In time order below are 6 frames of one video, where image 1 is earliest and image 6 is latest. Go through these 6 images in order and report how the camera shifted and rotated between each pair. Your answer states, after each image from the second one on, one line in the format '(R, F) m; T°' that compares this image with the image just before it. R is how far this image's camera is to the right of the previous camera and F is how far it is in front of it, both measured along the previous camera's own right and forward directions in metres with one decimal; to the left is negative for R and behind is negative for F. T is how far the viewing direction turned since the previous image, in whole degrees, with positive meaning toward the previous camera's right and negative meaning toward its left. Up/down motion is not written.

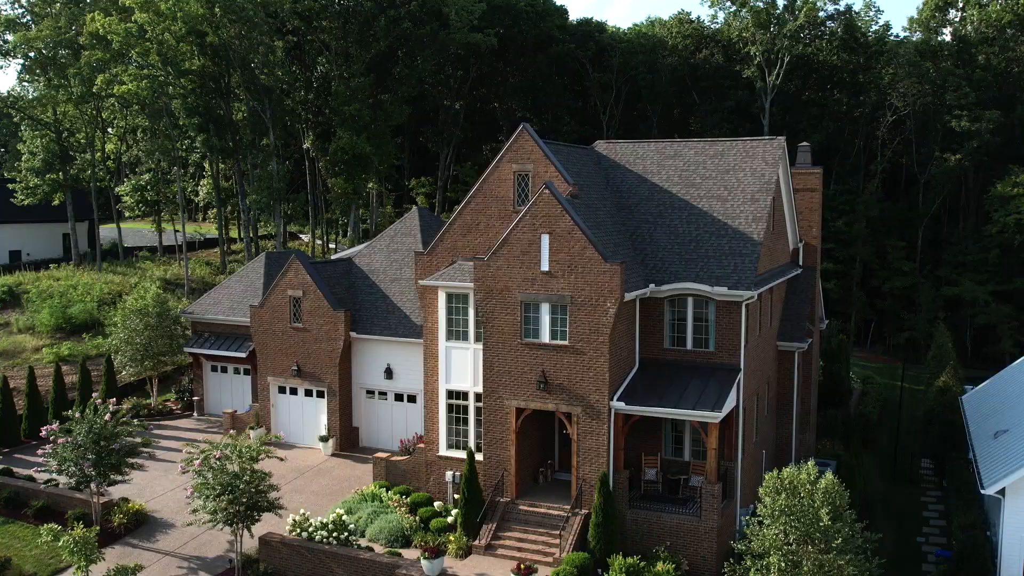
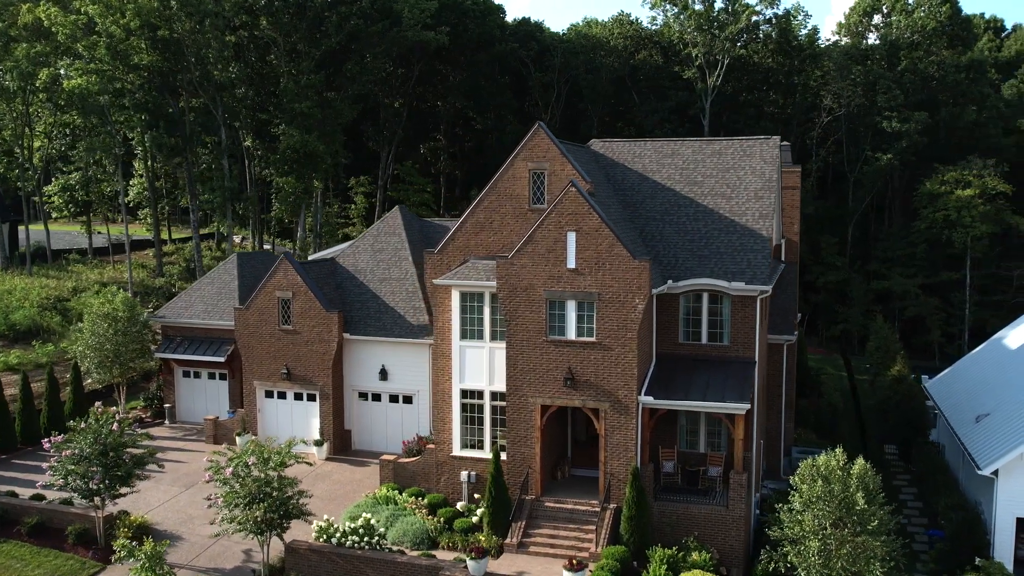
(-2.9, +0.1) m; +6°
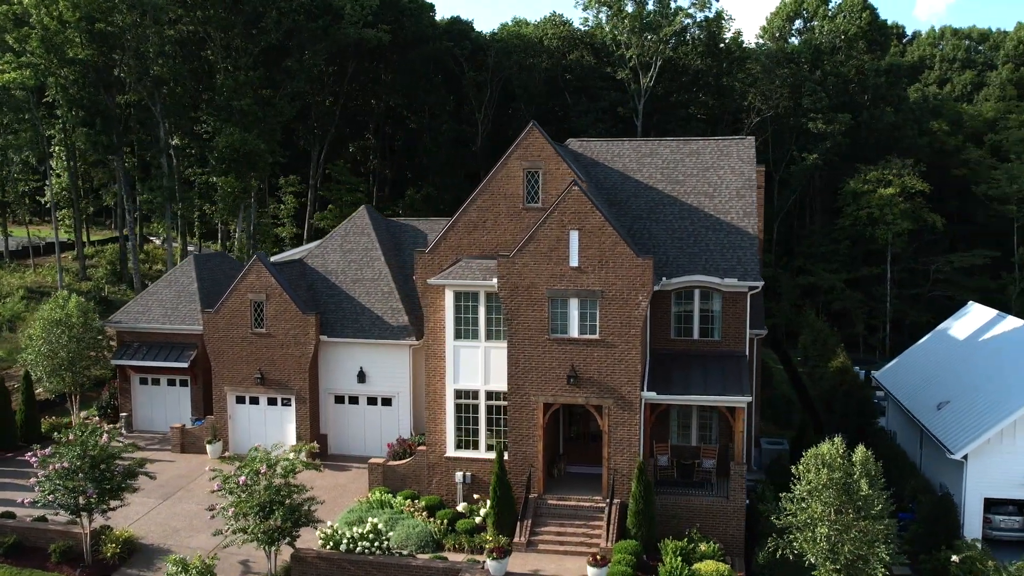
(-2.4, +0.1) m; +6°
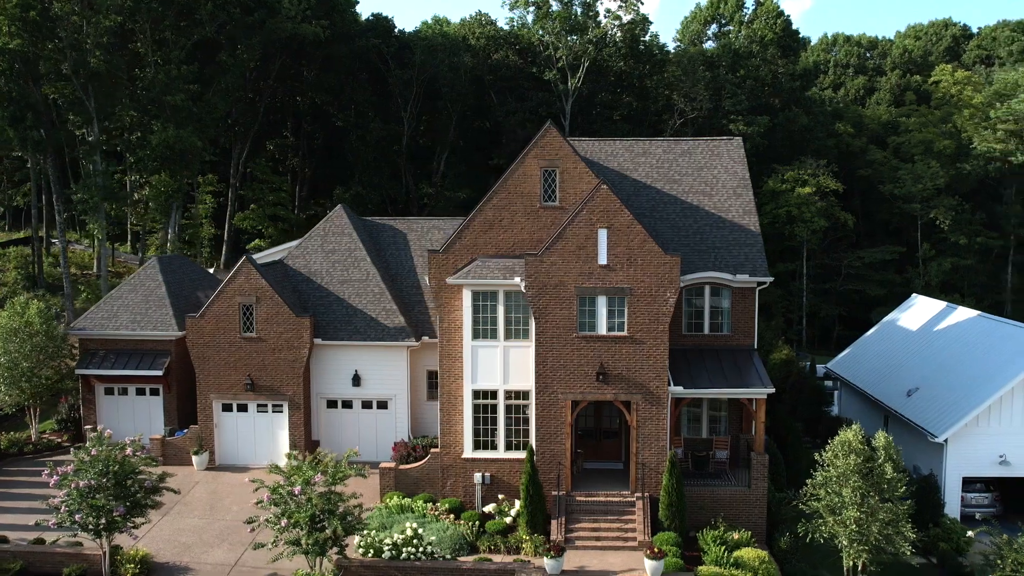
(-3.6, +0.3) m; +8°
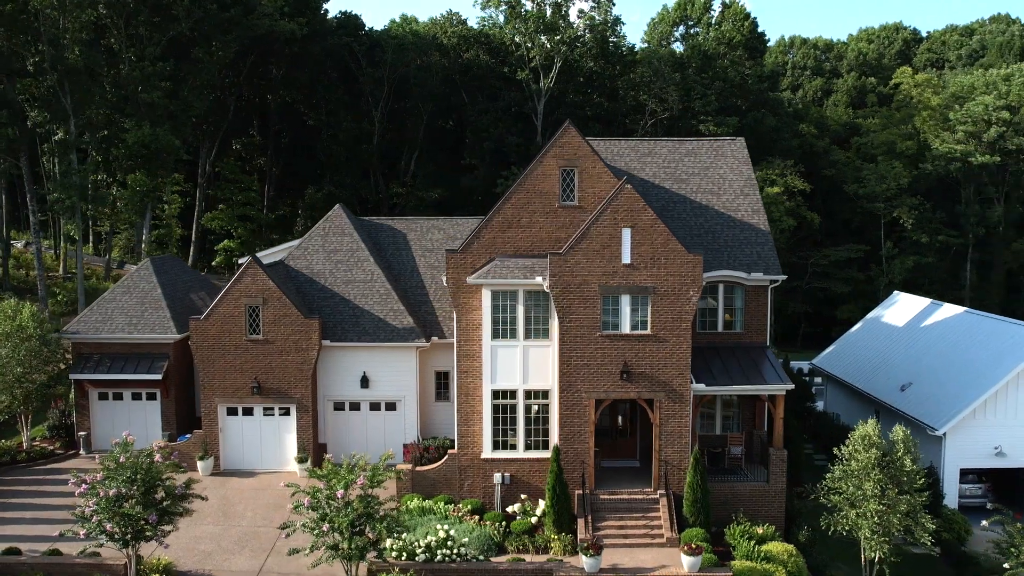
(-1.9, +0.1) m; +4°
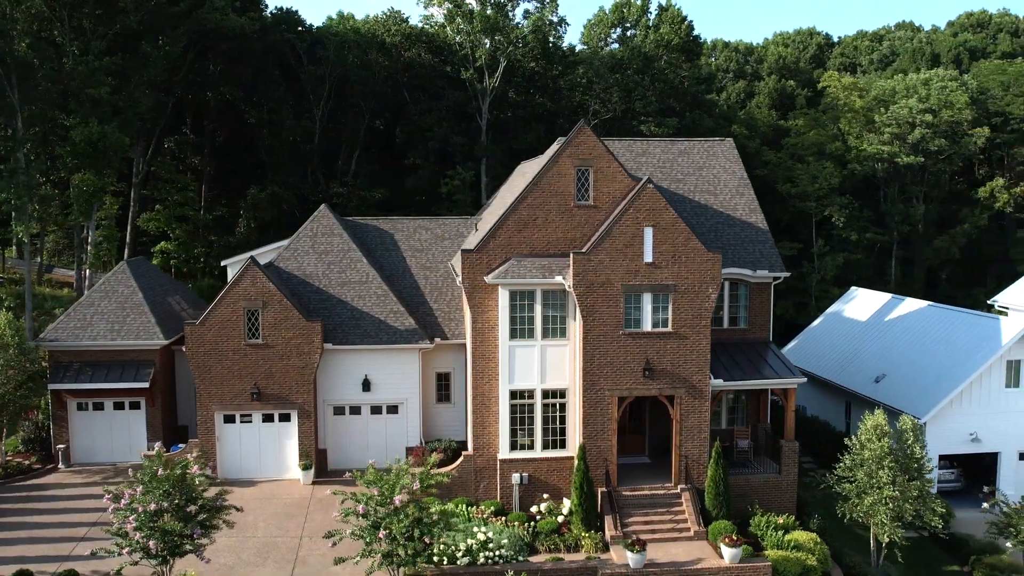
(-2.9, +0.2) m; +6°
